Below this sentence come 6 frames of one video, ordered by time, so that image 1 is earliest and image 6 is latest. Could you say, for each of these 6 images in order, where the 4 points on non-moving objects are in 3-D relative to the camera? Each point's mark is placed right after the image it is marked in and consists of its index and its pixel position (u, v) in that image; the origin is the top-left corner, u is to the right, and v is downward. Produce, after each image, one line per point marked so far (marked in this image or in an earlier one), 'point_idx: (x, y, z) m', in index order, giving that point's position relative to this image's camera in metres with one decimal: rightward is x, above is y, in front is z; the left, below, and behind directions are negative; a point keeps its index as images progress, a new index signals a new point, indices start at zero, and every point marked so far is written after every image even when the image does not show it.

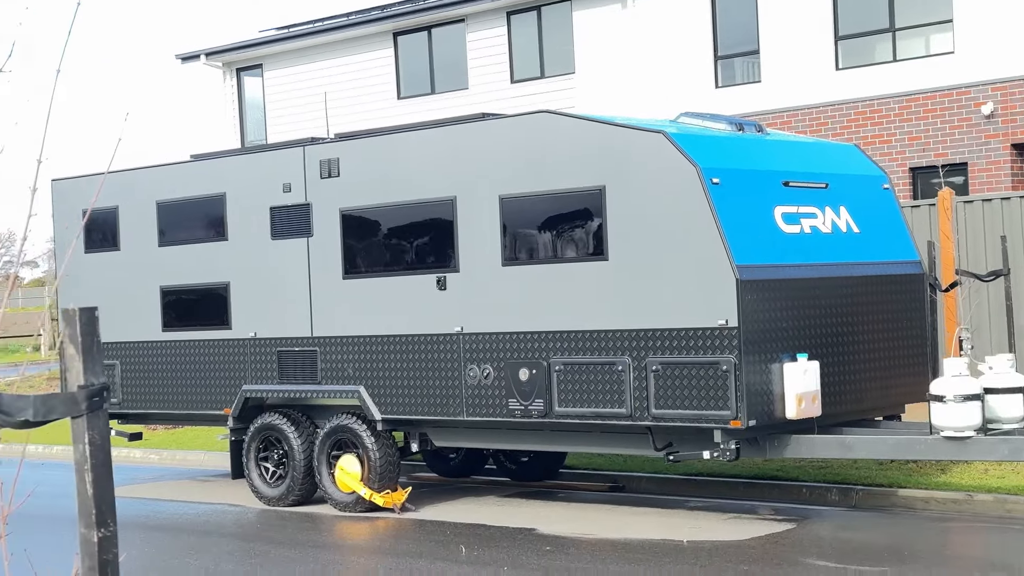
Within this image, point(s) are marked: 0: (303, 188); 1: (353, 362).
0: (-1.5, +0.7, +10.4) m
1: (-1.1, -0.5, +10.1) m
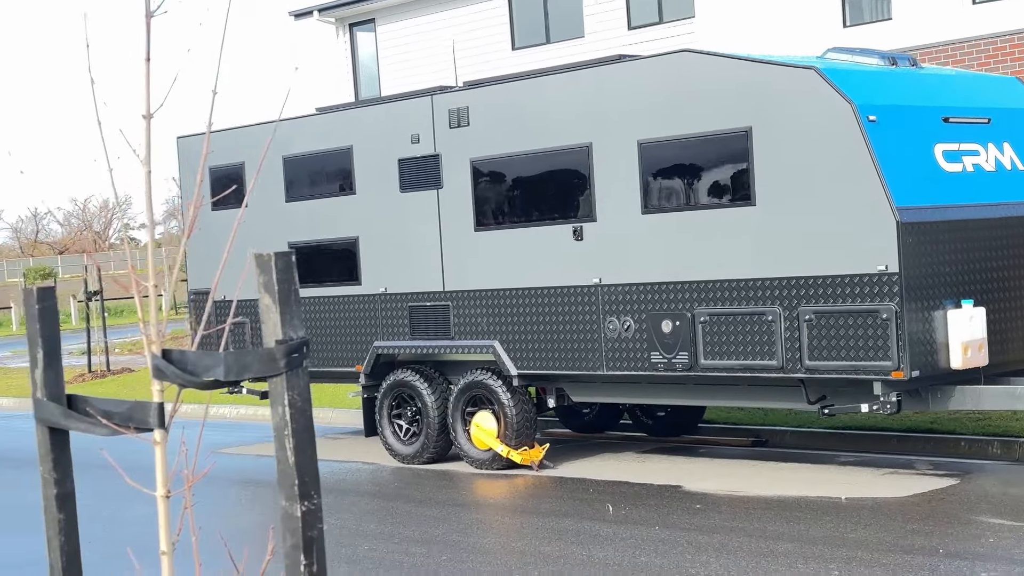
0: (-0.6, +1.0, +10.2) m
1: (-0.2, -0.2, +9.8) m
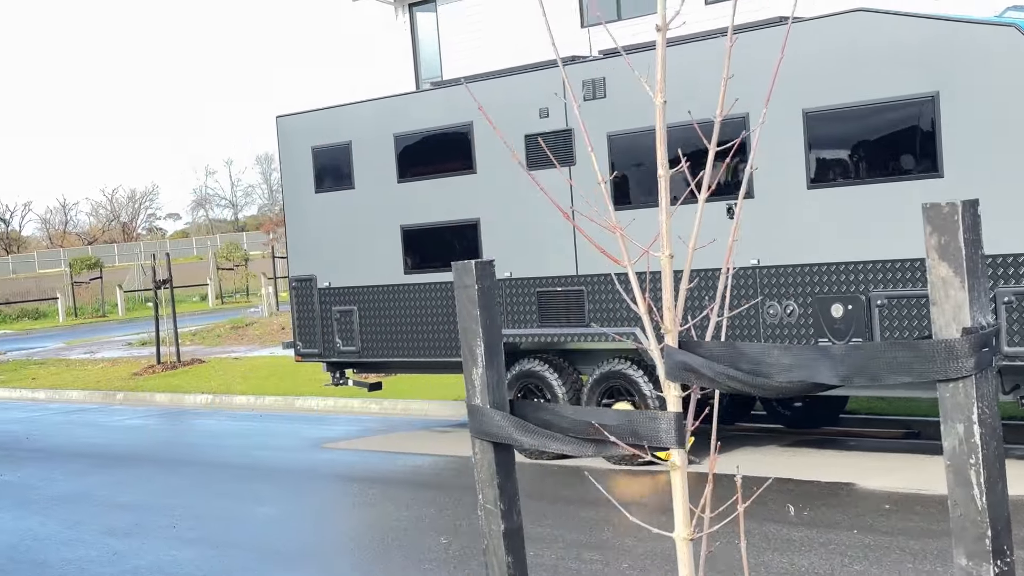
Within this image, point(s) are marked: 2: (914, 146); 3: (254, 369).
0: (+0.3, +1.1, +9.5) m
1: (+0.7, -0.1, +9.2) m
2: (+2.1, +0.8, +7.7) m
3: (-3.2, -1.0, +18.2) m
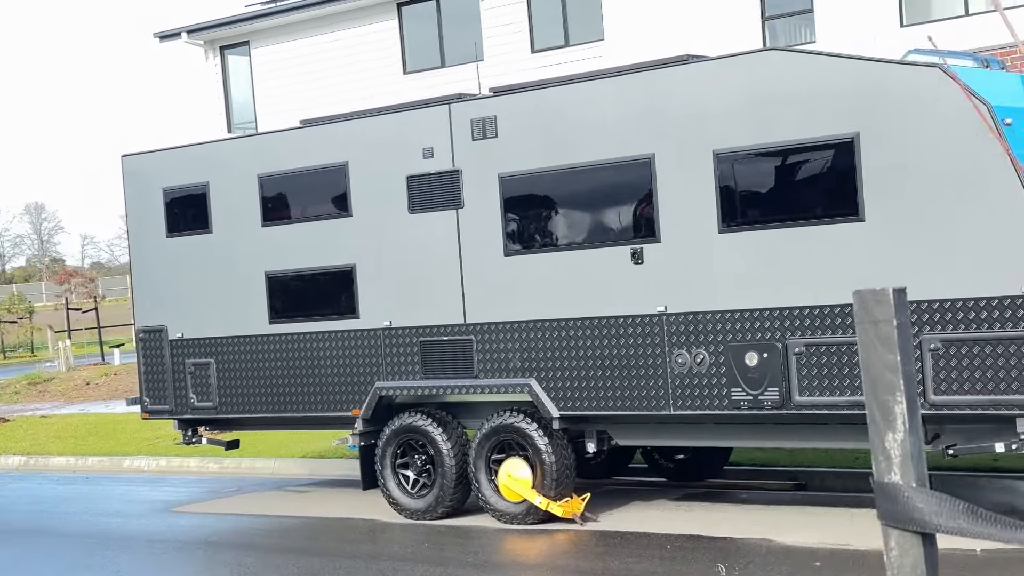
0: (-0.4, +0.8, +9.0) m
1: (0.0, -0.4, +8.7) m
2: (+1.7, +0.5, +7.5) m
3: (-5.2, -1.6, +17.0) m
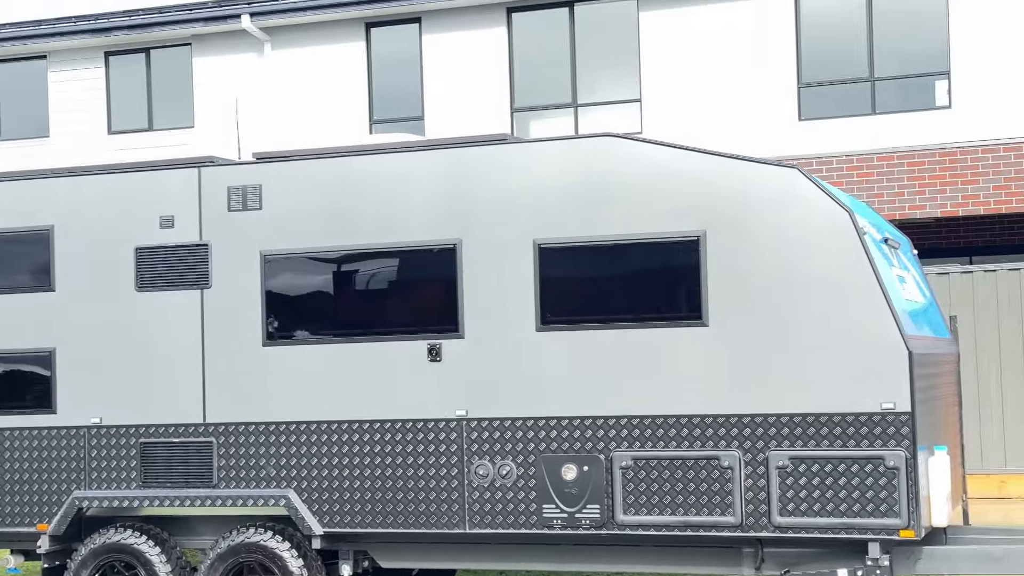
0: (-1.7, +0.3, +7.7) m
1: (-1.2, -0.9, +7.5) m
2: (+0.8, 0.0, +7.0) m
3: (-9.2, -2.3, +13.2) m
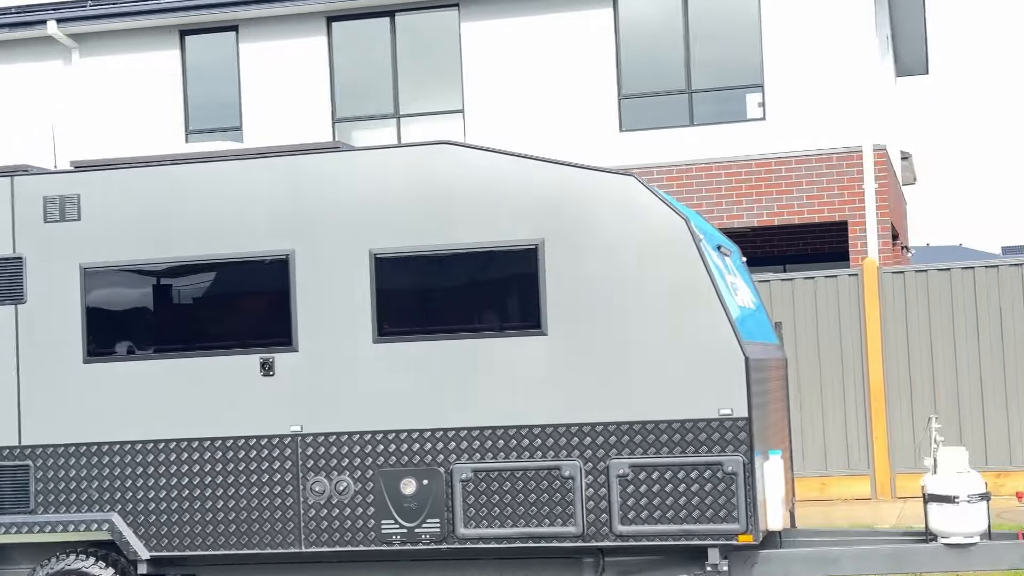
0: (-2.6, +0.3, +7.4) m
1: (-2.0, -1.0, +7.2) m
2: (0.0, -0.1, +6.9) m
3: (-10.7, -2.5, +11.8) m
